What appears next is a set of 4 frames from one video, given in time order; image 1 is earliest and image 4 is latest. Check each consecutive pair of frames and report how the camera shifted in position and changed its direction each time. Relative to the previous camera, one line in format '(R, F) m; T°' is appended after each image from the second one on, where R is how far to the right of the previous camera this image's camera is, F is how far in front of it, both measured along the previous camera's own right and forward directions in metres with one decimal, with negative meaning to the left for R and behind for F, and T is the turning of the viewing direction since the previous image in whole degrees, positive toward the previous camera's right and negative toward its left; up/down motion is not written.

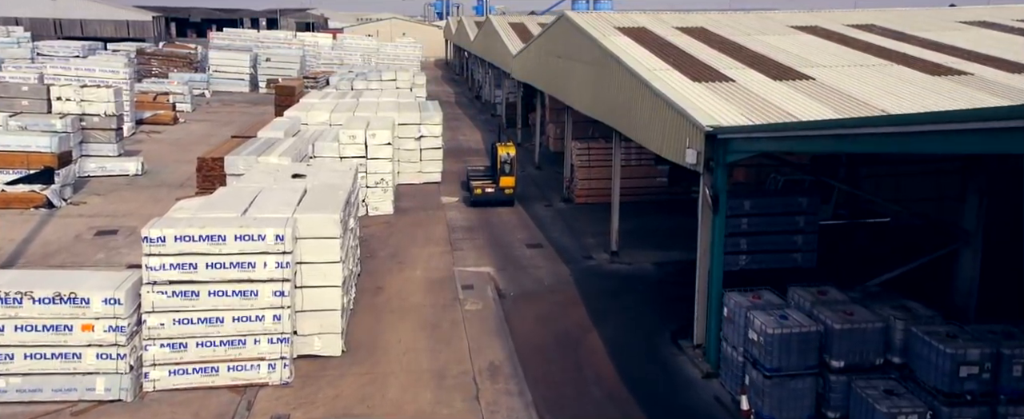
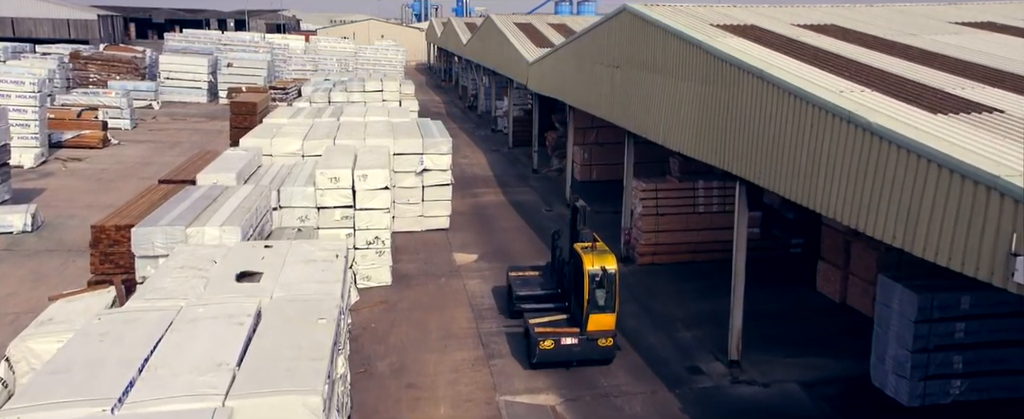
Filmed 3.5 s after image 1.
(-1.4, +6.8) m; +2°
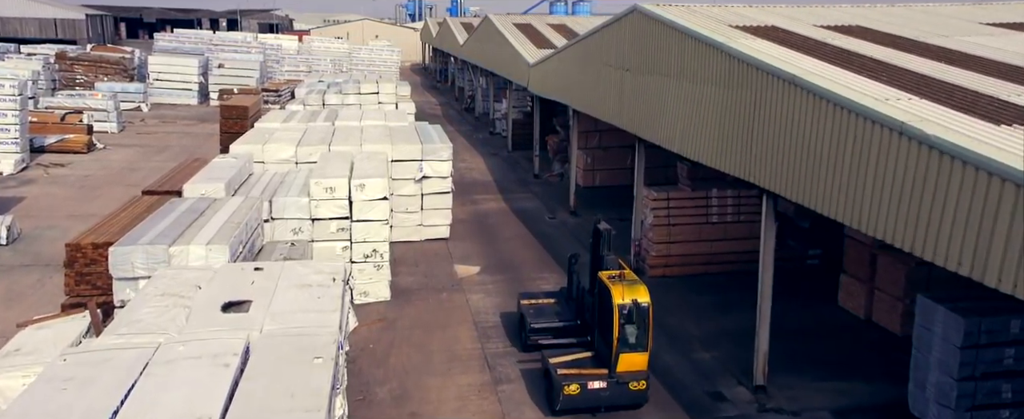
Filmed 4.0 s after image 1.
(-0.2, +0.9) m; 0°
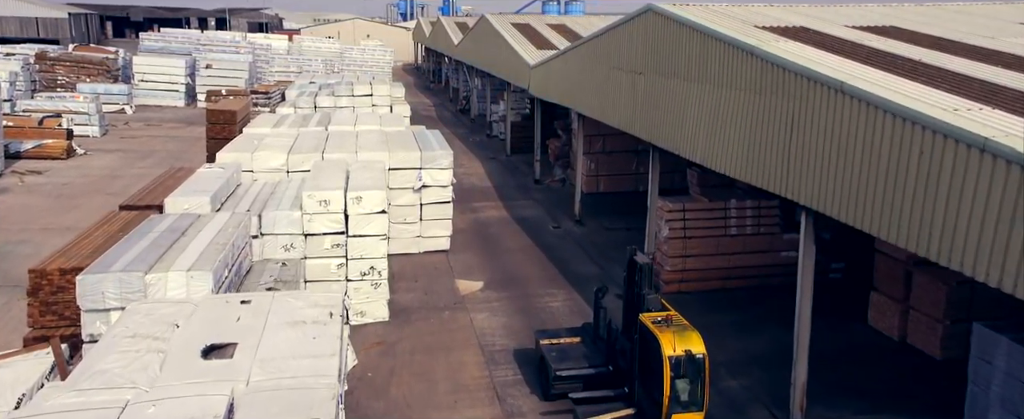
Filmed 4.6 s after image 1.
(-0.3, +1.1) m; +1°
